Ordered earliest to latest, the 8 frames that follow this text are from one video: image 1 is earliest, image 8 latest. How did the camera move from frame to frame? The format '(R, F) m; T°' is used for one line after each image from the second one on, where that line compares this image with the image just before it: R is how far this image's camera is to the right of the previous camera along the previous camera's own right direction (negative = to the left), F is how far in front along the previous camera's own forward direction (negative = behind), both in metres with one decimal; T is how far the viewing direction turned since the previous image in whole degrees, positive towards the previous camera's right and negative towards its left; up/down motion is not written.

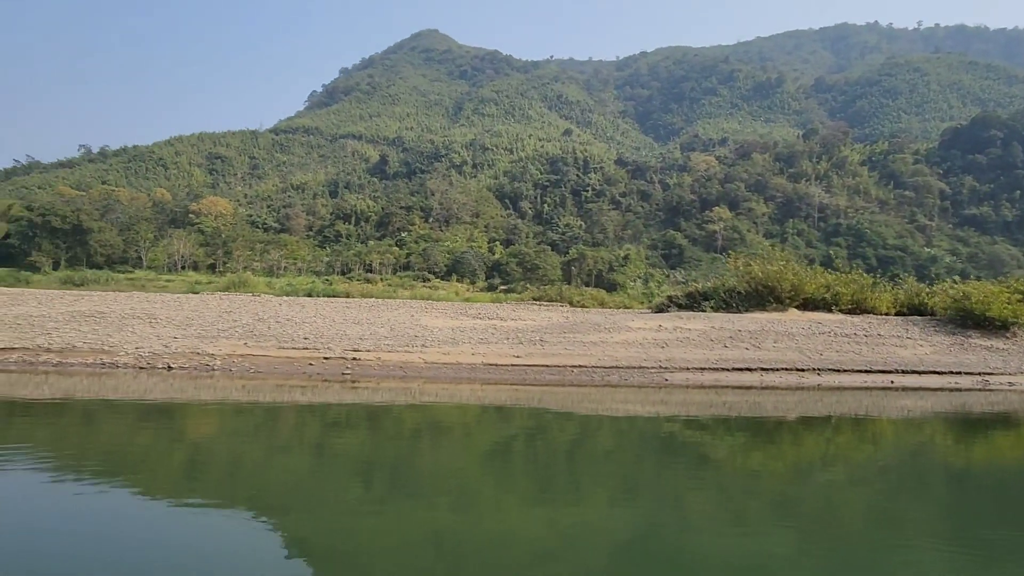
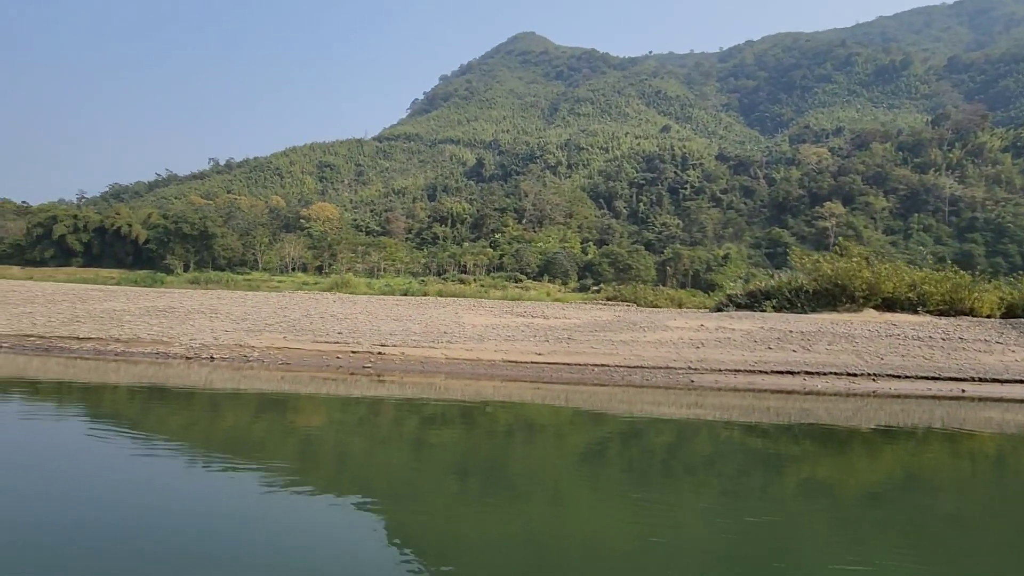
(+1.1, +0.1) m; -9°
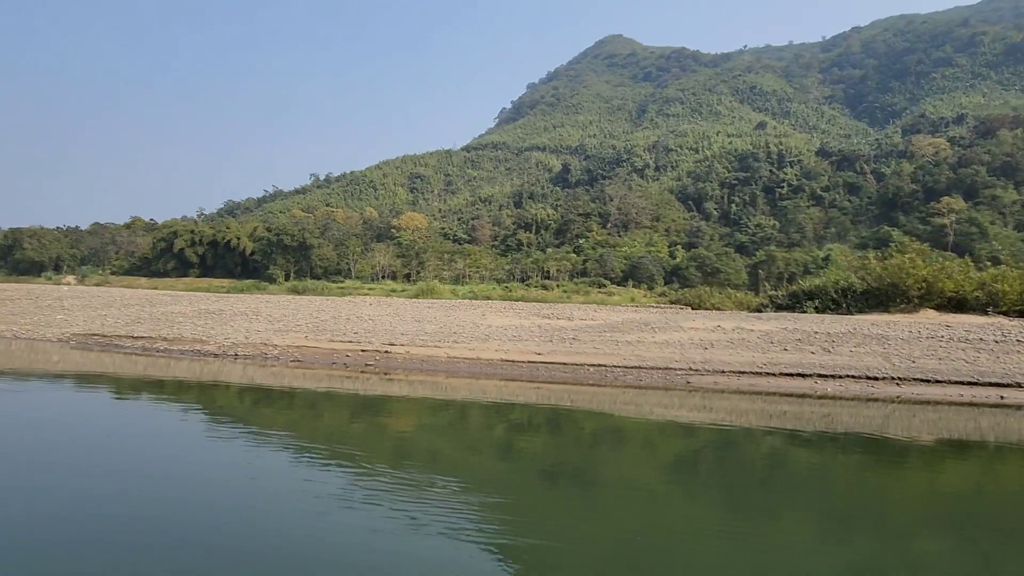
(+1.3, 0.0) m; -8°
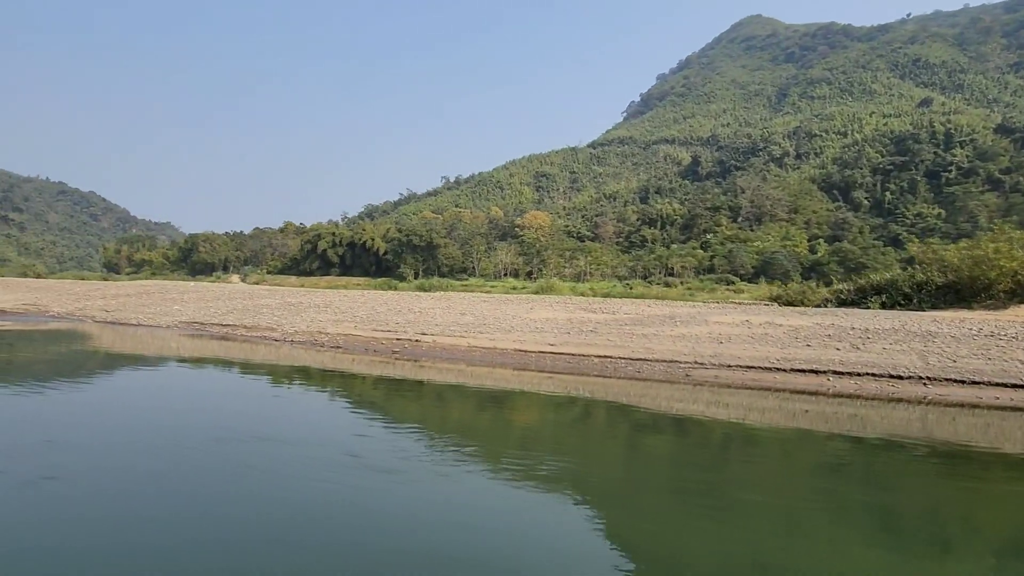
(+1.7, -0.3) m; -12°
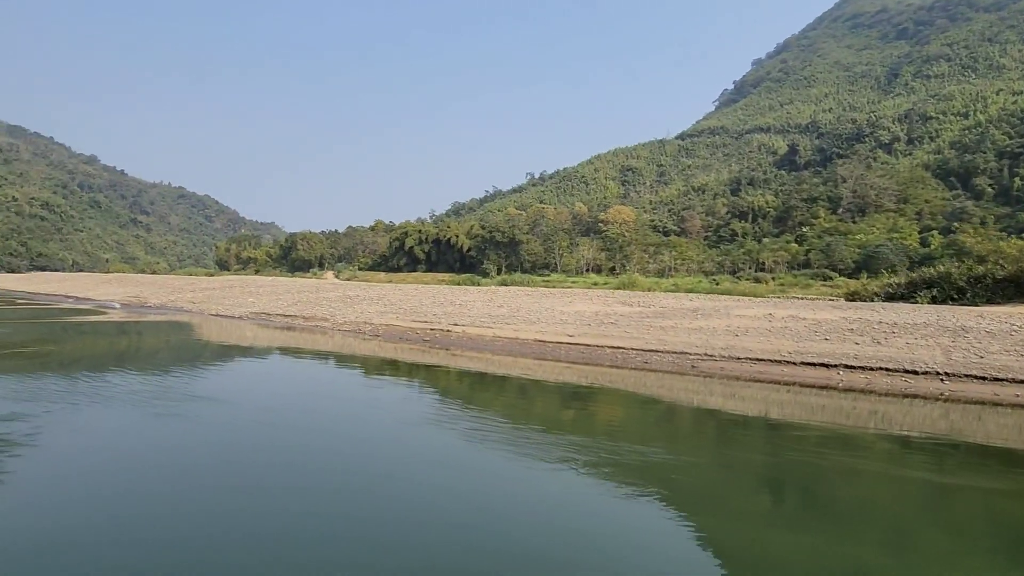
(+1.0, -0.4) m; -8°
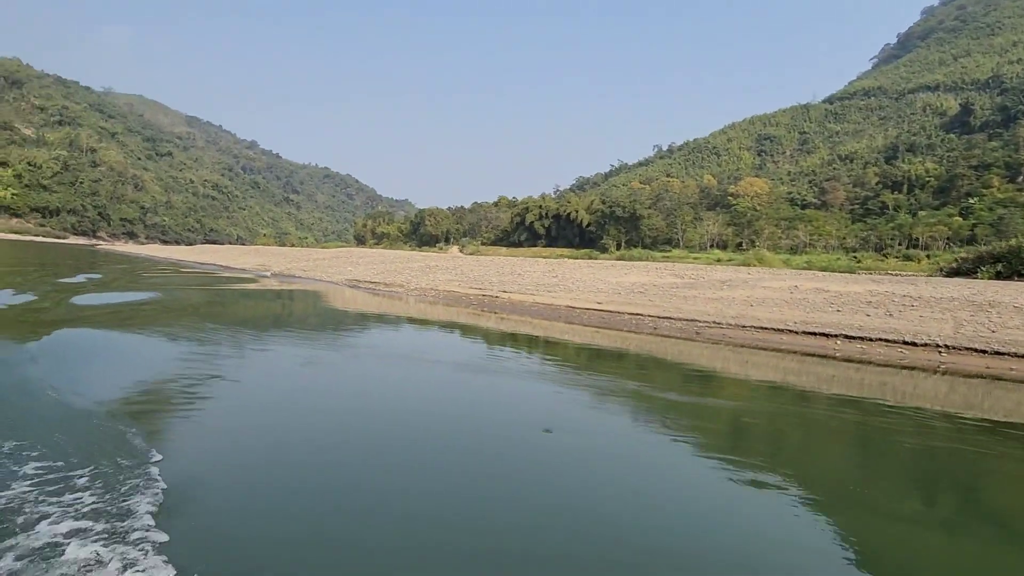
(+1.6, -0.9) m; -12°
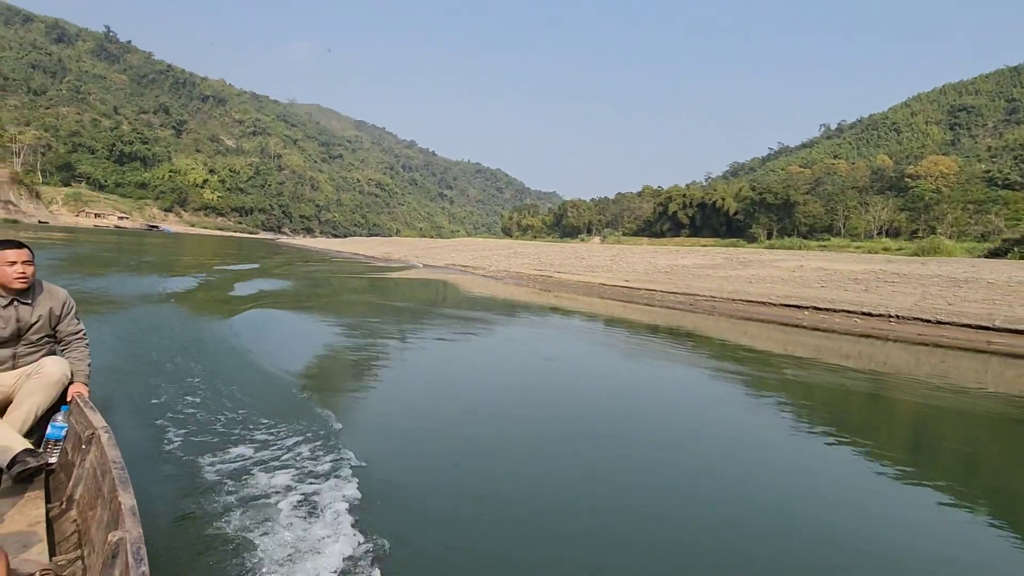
(+2.1, -1.7) m; -14°
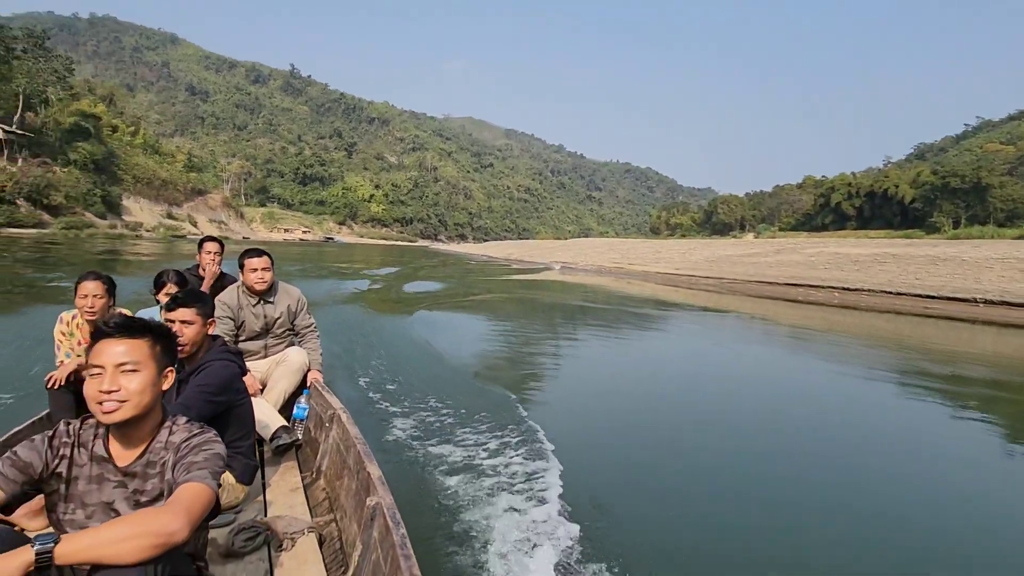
(+2.0, -2.6) m; -14°
